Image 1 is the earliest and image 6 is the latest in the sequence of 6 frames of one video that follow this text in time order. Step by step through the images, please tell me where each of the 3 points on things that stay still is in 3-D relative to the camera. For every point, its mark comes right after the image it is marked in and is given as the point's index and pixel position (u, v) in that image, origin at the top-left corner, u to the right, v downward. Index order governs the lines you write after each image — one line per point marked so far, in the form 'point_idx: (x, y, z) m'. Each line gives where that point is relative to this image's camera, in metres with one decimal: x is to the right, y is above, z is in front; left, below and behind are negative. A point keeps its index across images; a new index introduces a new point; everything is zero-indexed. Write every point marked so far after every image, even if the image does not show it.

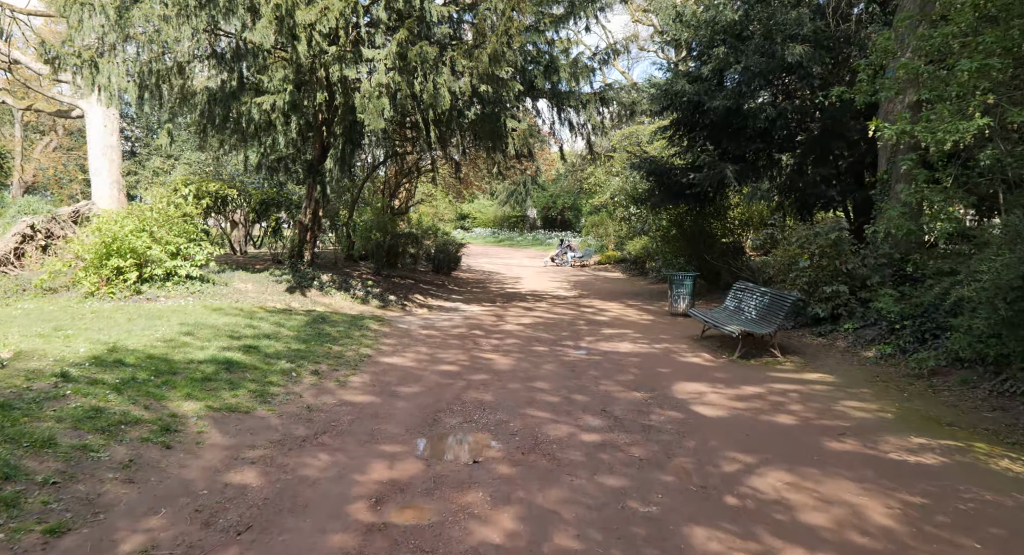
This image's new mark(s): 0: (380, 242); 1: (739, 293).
0: (-3.5, +0.9, +17.7) m
1: (+3.4, -0.2, +10.2) m
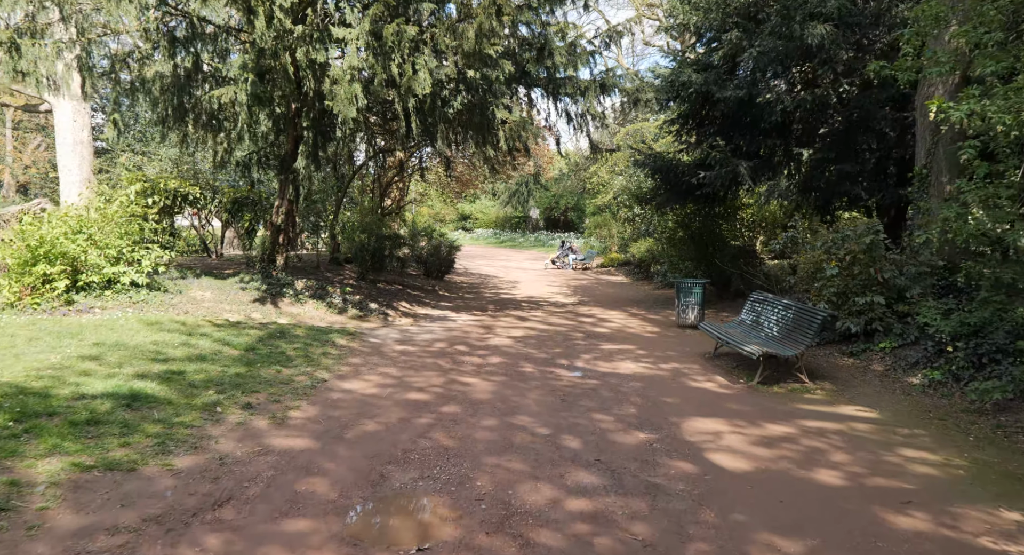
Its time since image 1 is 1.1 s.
0: (-3.6, +0.8, +16.5) m
1: (+3.2, -0.4, +8.9) m
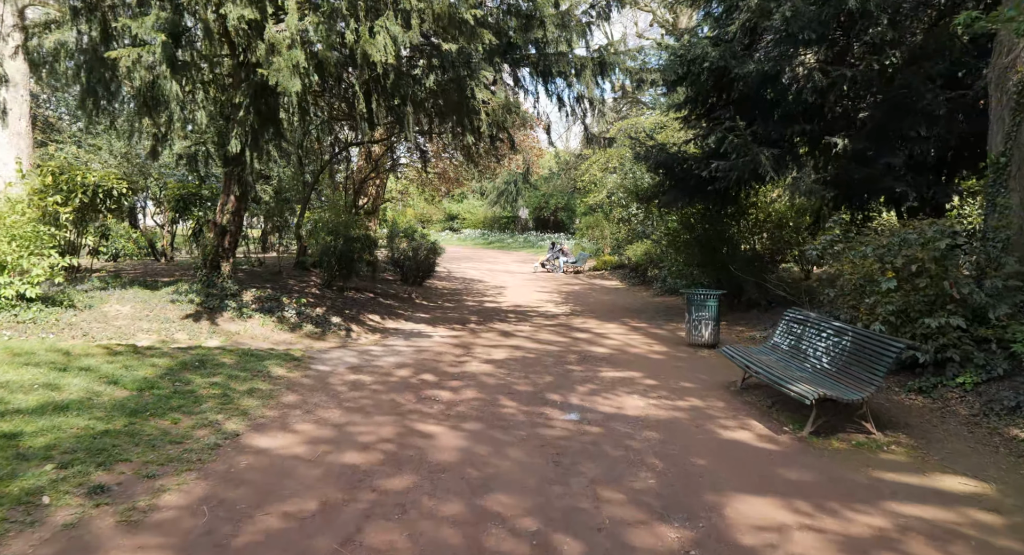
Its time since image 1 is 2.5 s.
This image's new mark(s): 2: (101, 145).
0: (-3.9, +0.7, +14.6) m
1: (+3.0, -0.5, +7.2) m
2: (-8.7, +2.8, +14.3) m
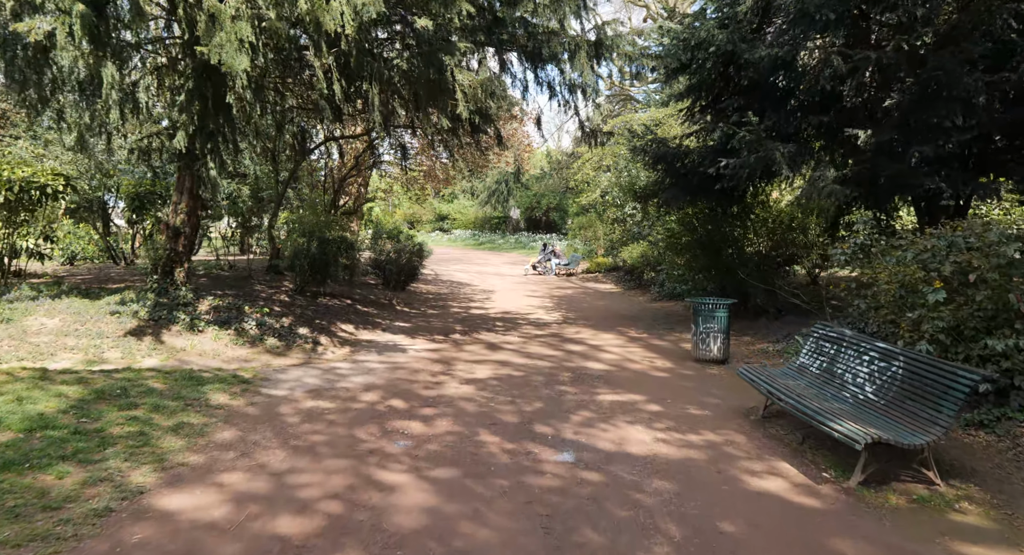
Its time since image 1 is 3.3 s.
0: (-4.2, +0.5, +13.5) m
1: (+2.8, -0.6, +6.1) m
2: (-8.9, +2.7, +13.1) m
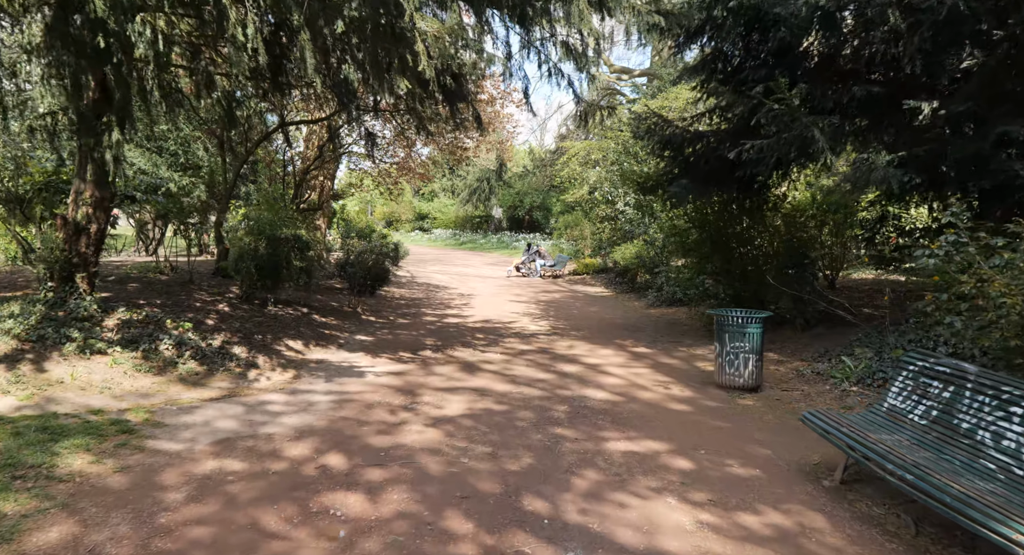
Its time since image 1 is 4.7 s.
0: (-4.5, +0.5, +11.6) m
1: (+2.7, -0.7, +4.4) m
2: (-9.2, +2.6, +11.1) m
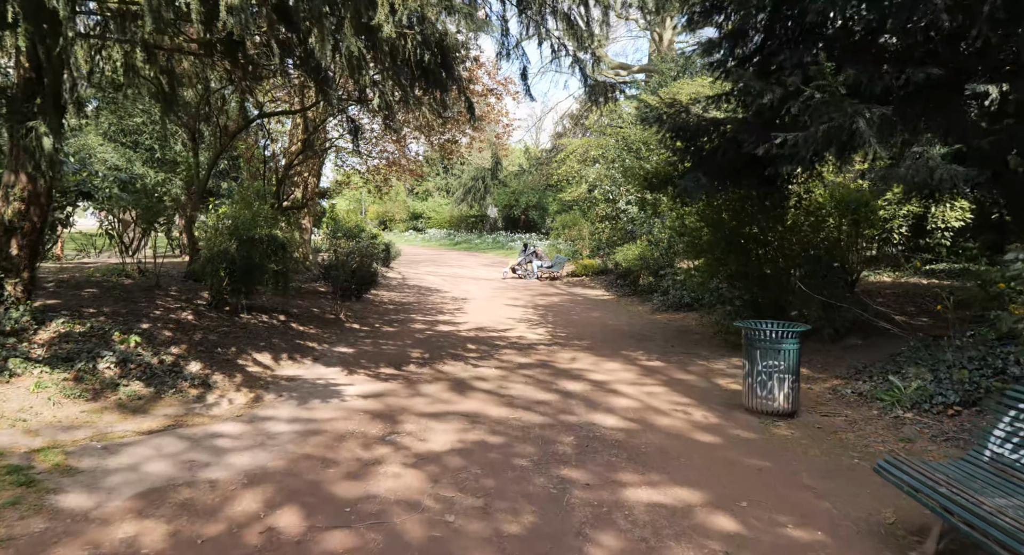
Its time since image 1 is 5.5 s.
0: (-4.6, +0.4, +10.5) m
1: (+2.7, -0.8, +3.4) m
2: (-9.3, +2.5, +10.0) m
